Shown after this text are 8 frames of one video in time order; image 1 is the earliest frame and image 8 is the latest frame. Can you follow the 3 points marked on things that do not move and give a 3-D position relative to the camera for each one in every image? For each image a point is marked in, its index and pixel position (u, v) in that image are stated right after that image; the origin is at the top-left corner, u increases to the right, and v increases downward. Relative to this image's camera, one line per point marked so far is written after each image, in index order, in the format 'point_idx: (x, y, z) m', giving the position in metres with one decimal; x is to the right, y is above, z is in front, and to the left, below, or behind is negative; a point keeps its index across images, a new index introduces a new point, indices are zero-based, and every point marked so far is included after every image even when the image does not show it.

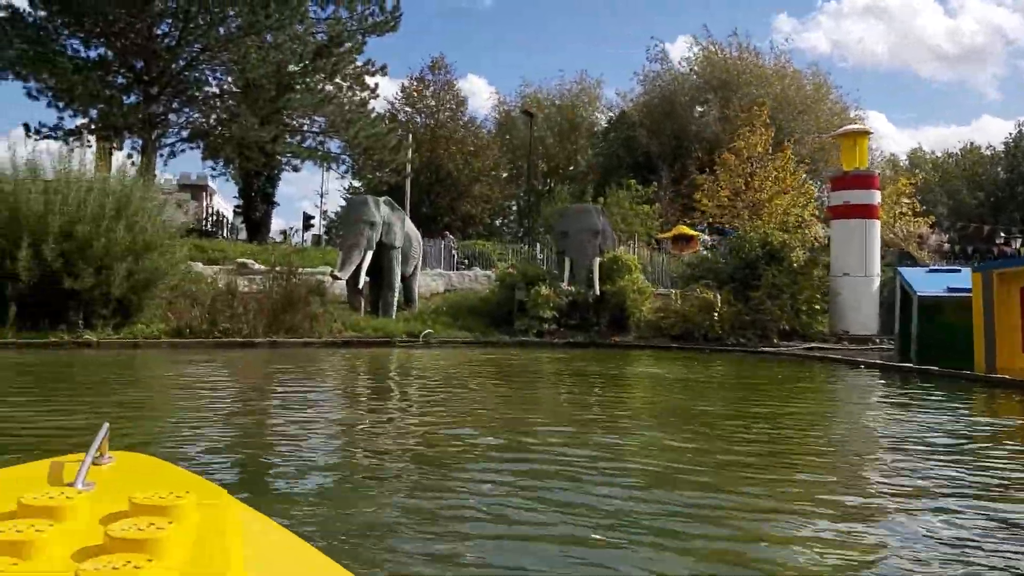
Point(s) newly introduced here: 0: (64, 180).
0: (-8.1, +1.9, +17.0) m
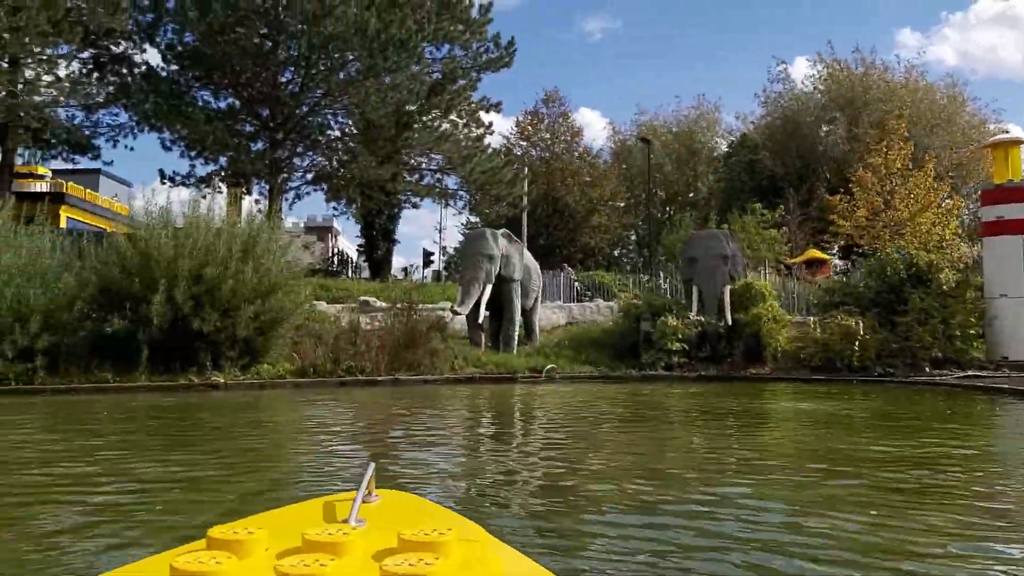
0: (-5.9, +1.2, +17.5) m
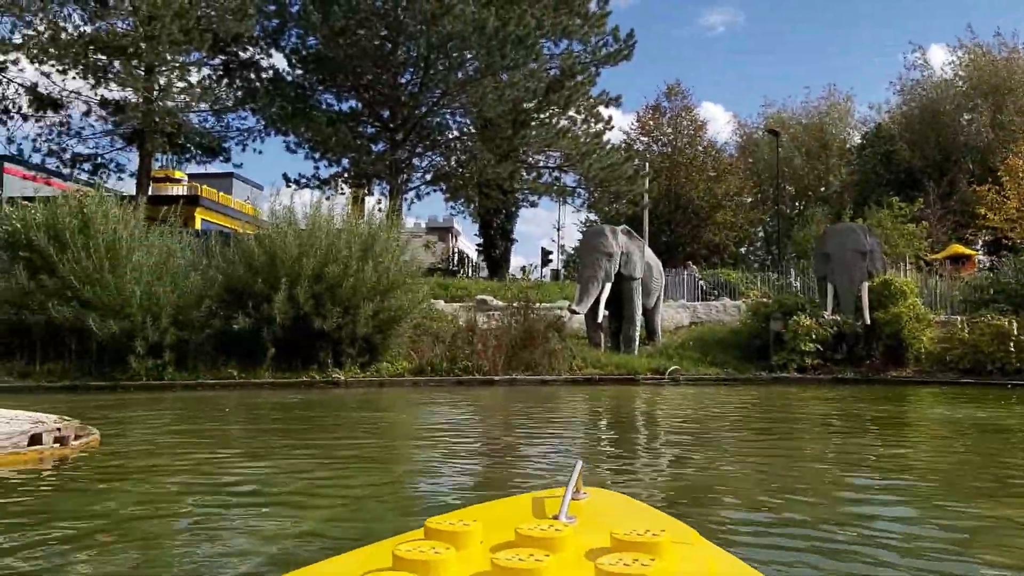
0: (-3.7, +1.2, +17.6) m
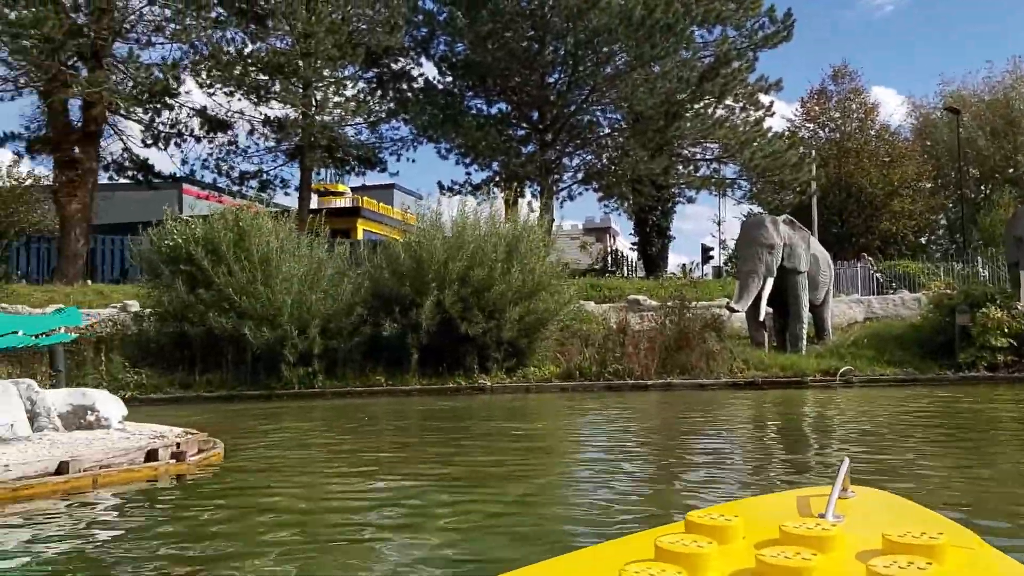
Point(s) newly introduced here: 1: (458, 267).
0: (-1.0, +1.1, +17.4) m
1: (-1.0, +0.4, +16.9) m
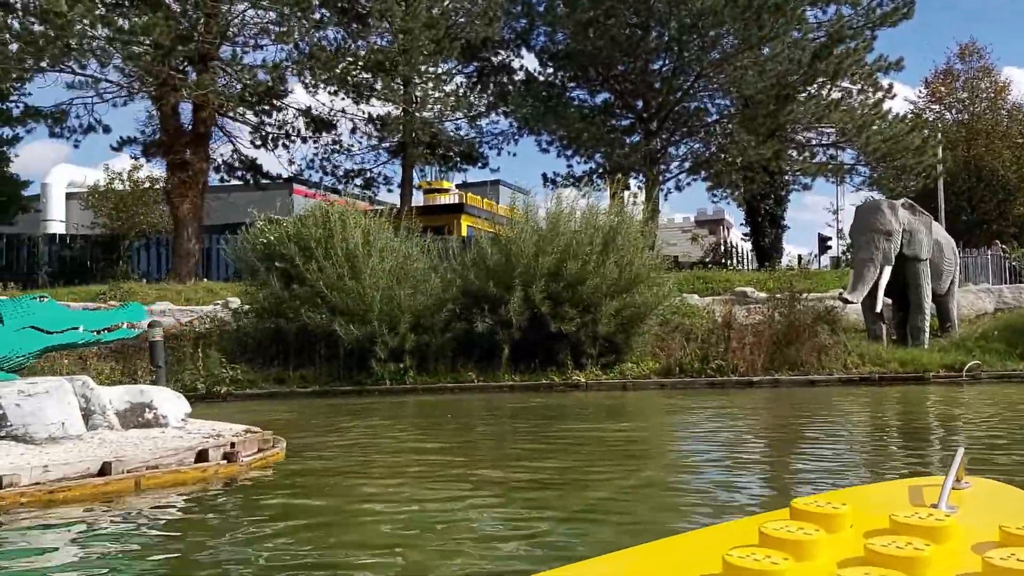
0: (+0.7, +1.2, +16.8) m
1: (+0.7, +0.5, +16.3) m
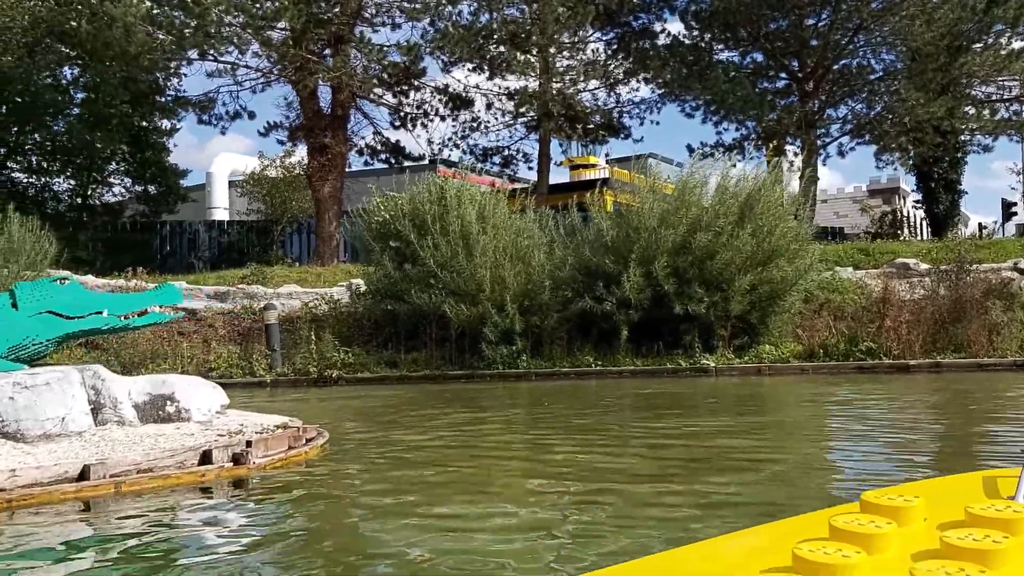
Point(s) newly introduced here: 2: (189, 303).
0: (+2.8, +1.6, +15.5) m
1: (+2.6, +0.9, +15.0) m
2: (-6.3, -0.3, +18.8) m
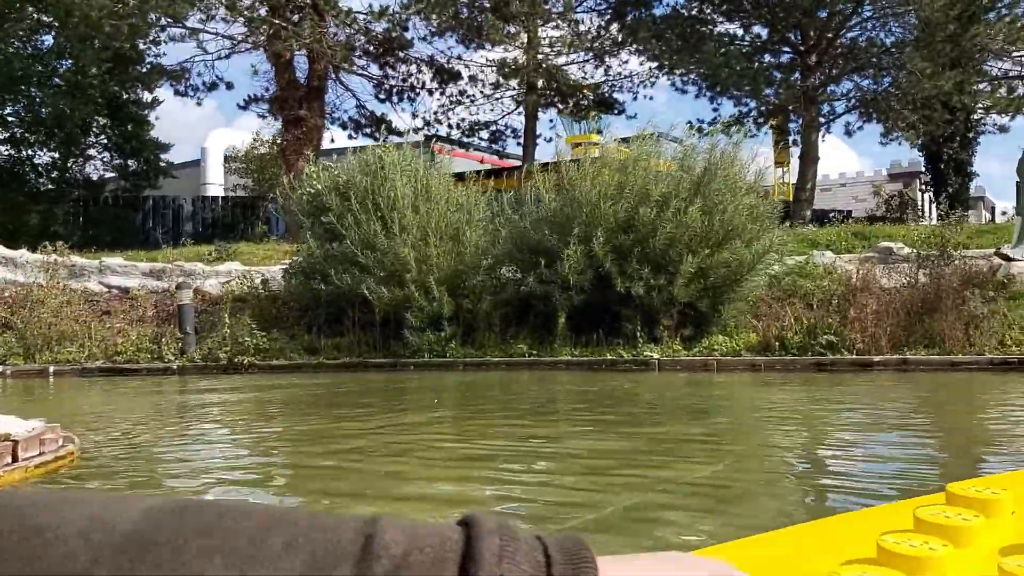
0: (+1.8, +1.9, +14.0) m
1: (+1.7, +1.1, +13.6) m
2: (-7.2, +0.1, +17.6) m
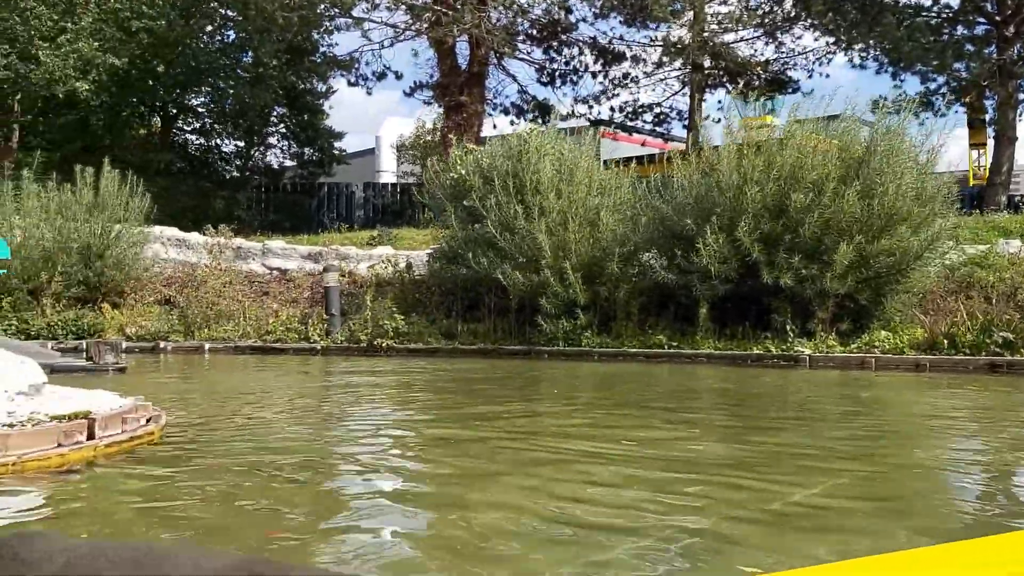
0: (+3.9, +2.0, +13.1) m
1: (+3.6, +1.3, +12.7) m
2: (-4.4, +0.5, +18.3) m
